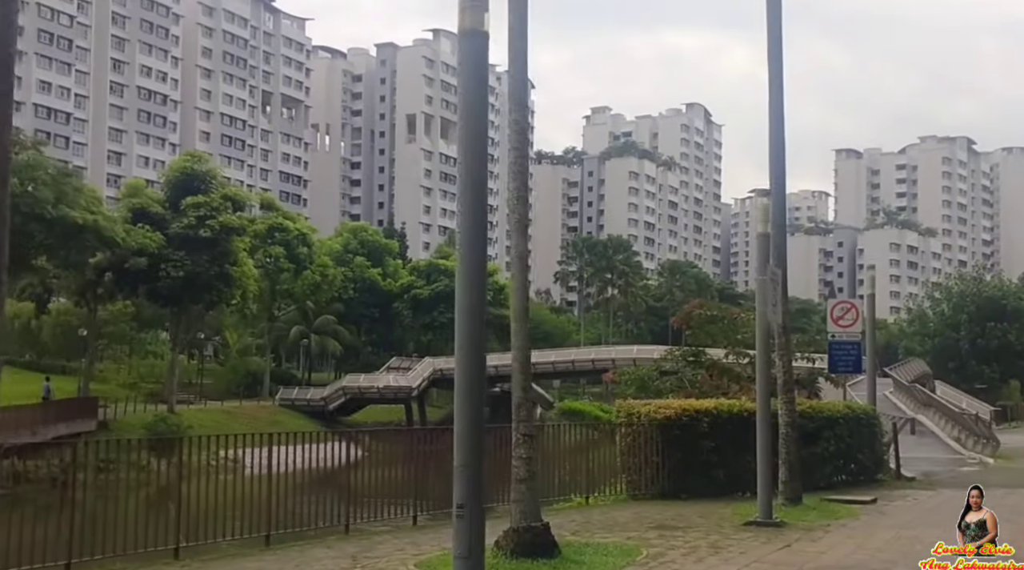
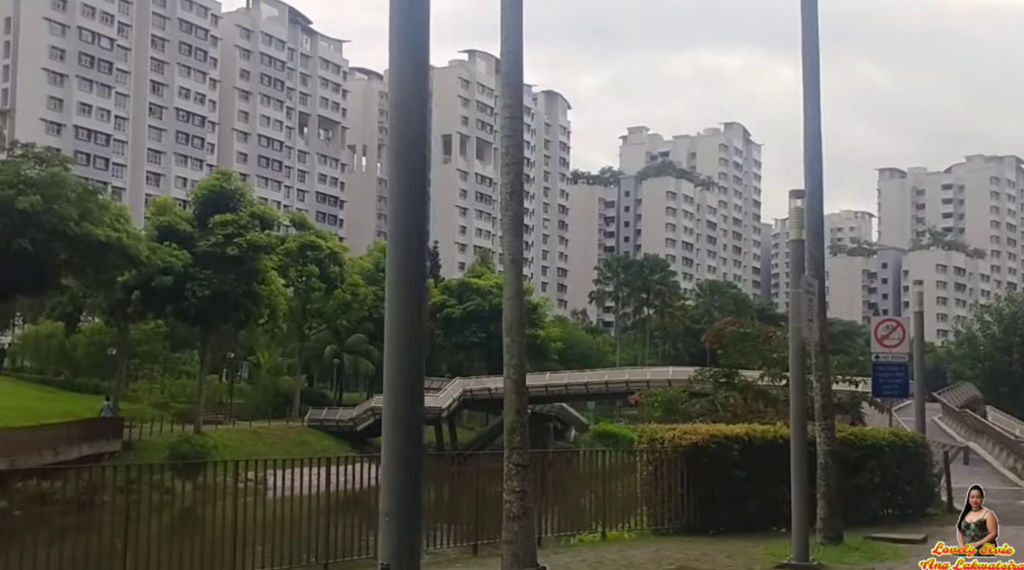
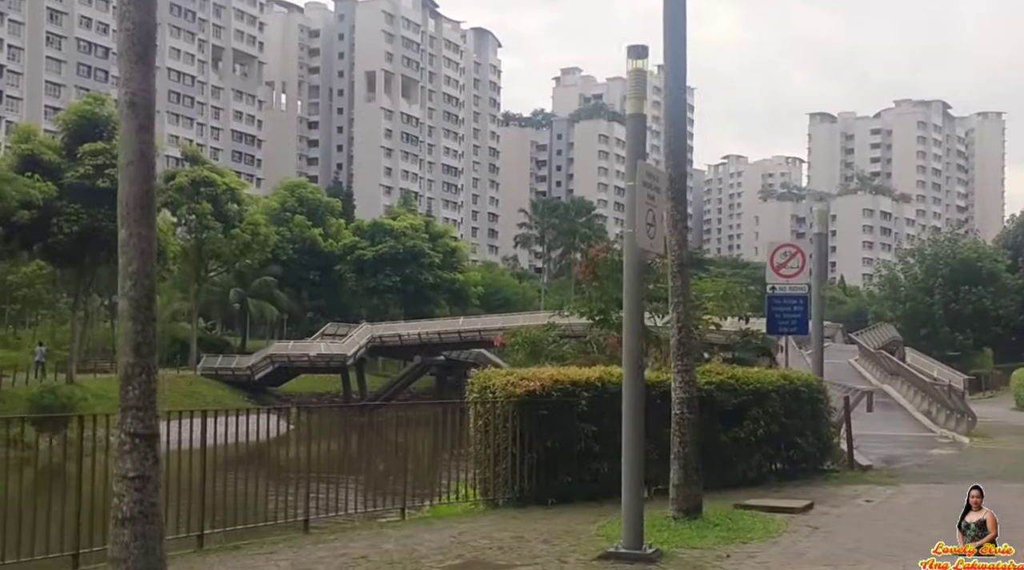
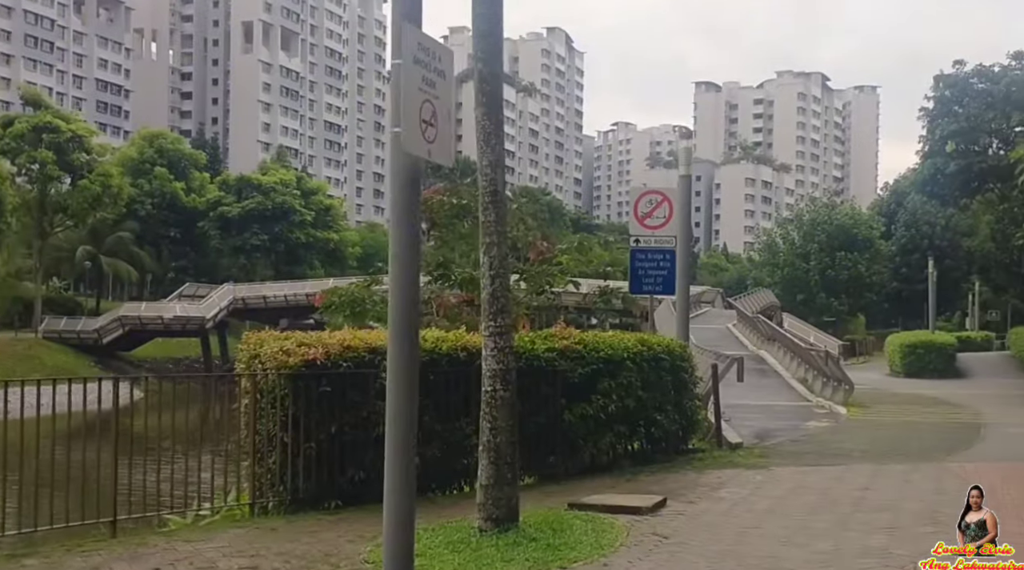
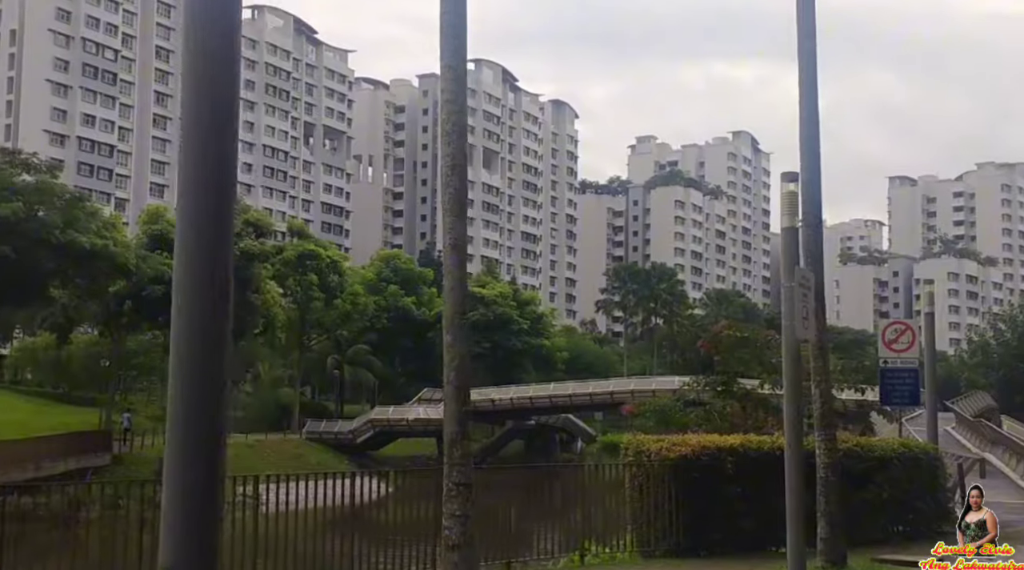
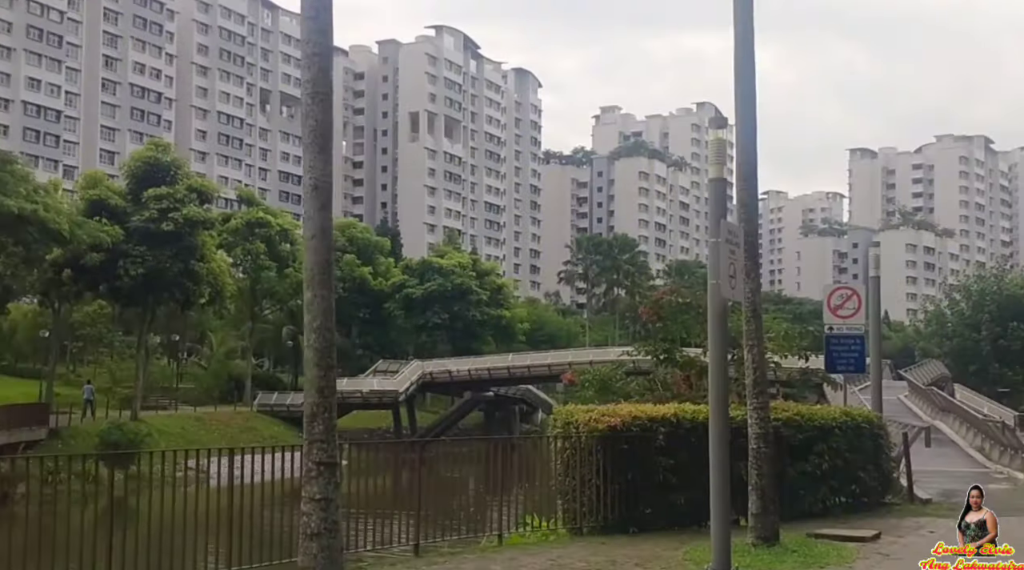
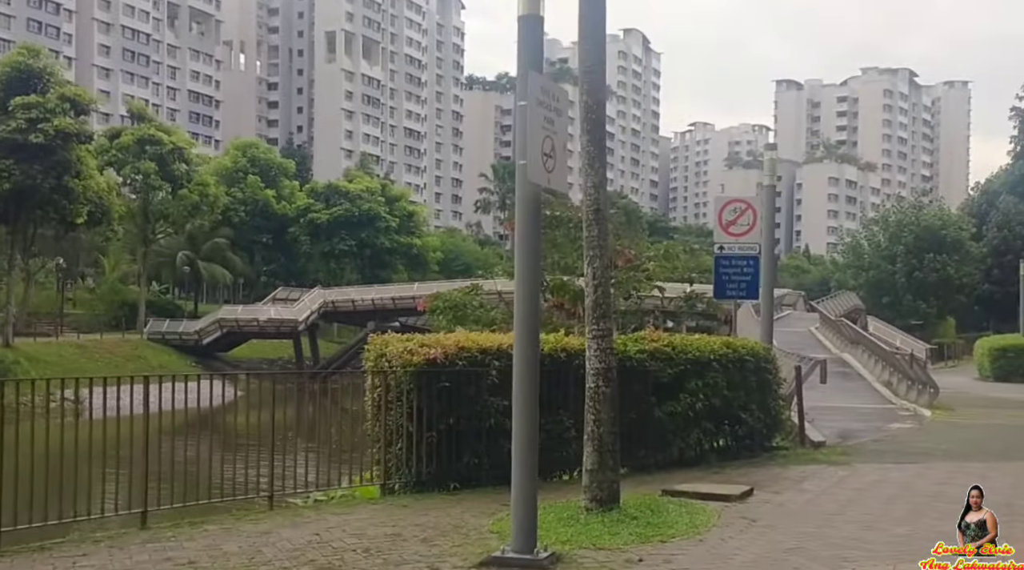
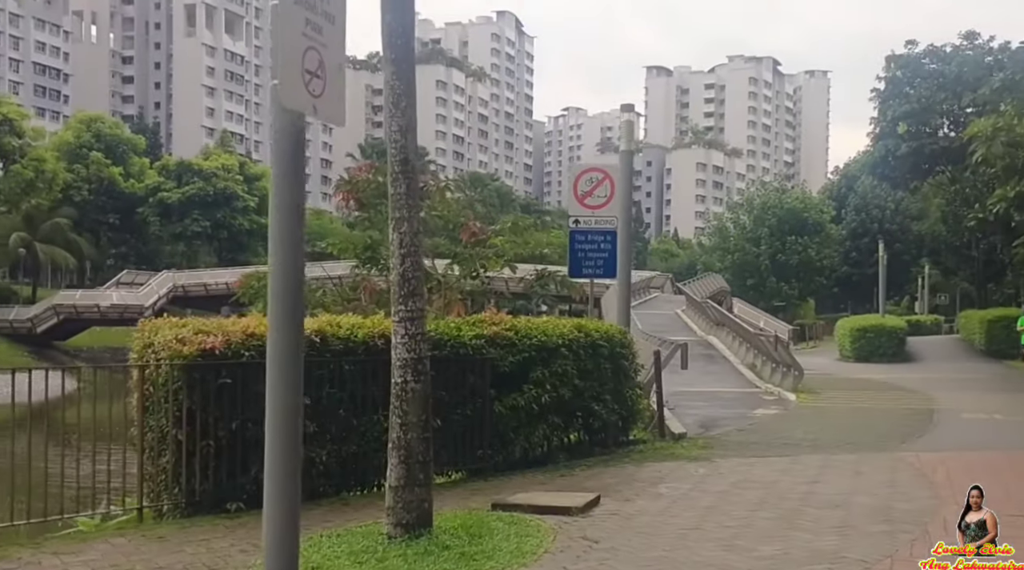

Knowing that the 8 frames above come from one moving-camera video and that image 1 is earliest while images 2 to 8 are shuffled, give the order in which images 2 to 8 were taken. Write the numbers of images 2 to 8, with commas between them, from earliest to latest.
2, 5, 6, 3, 7, 4, 8
